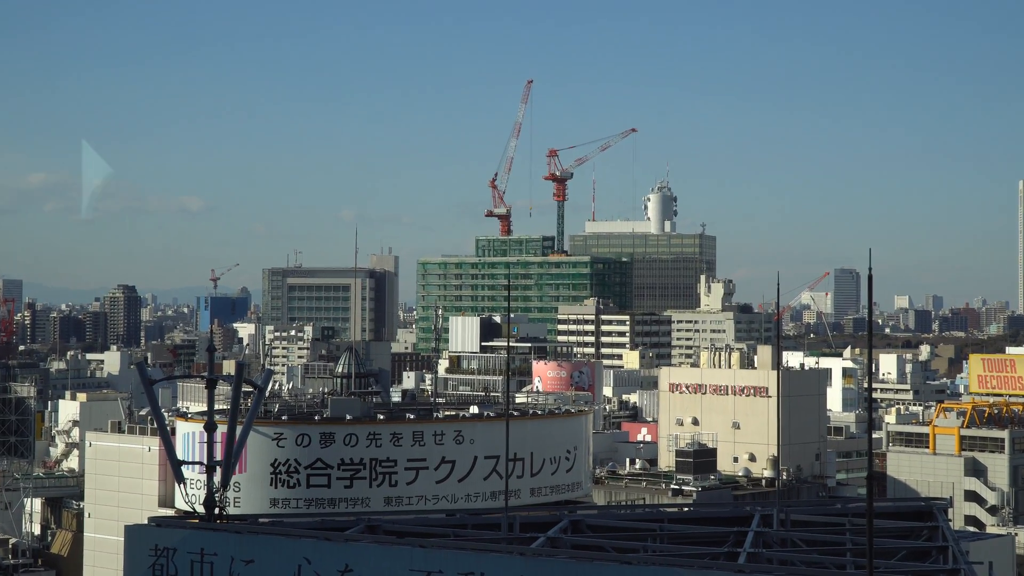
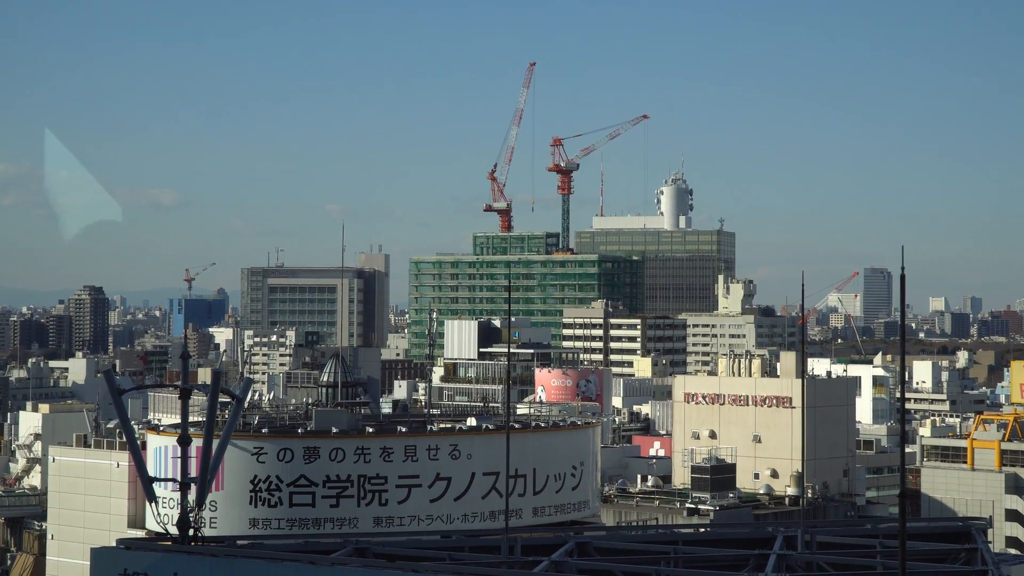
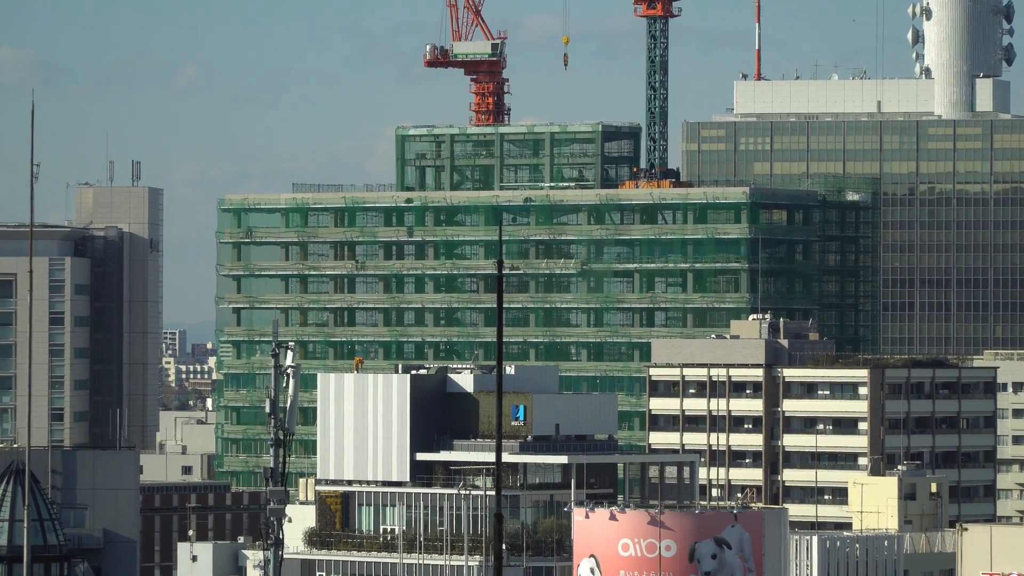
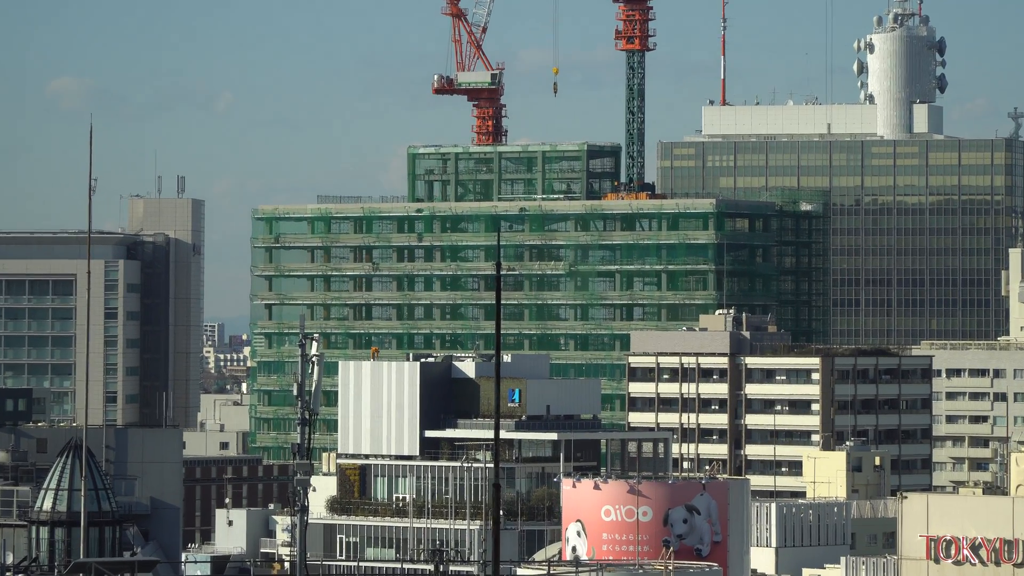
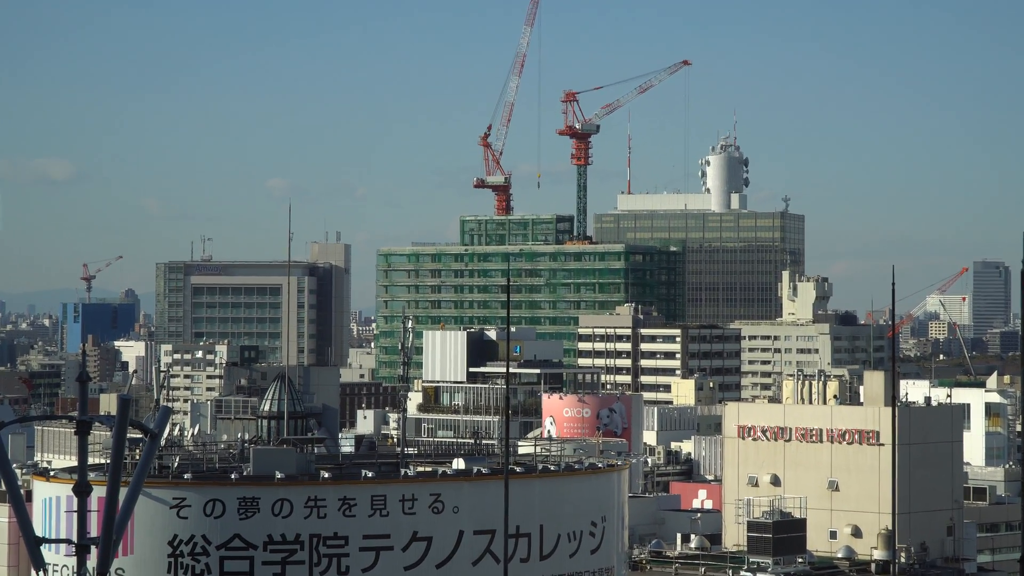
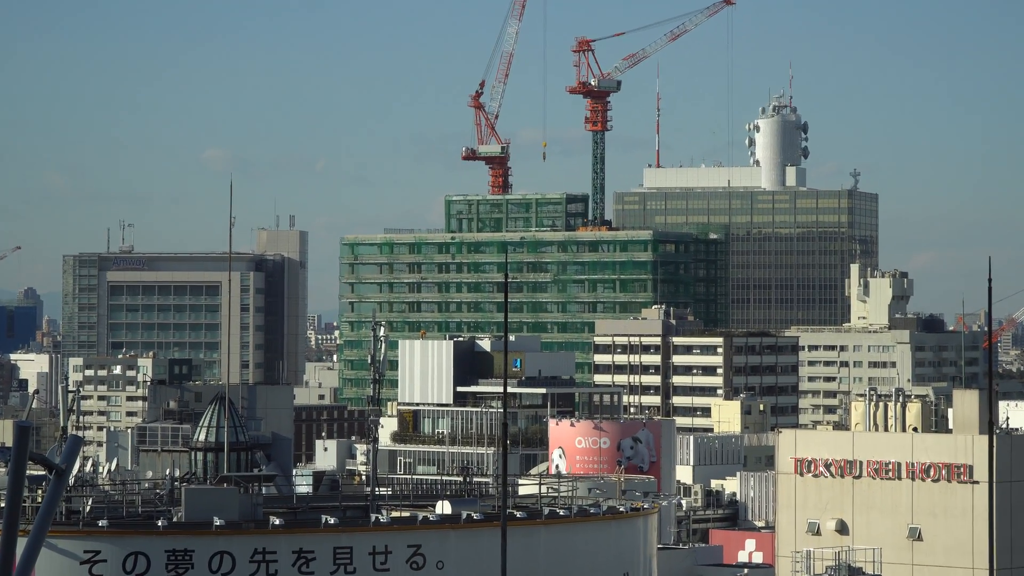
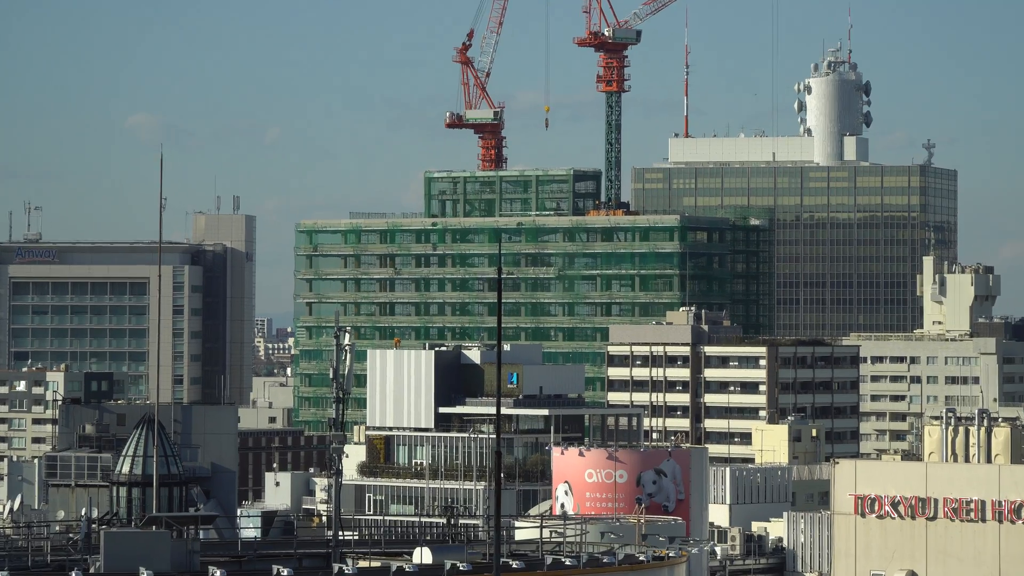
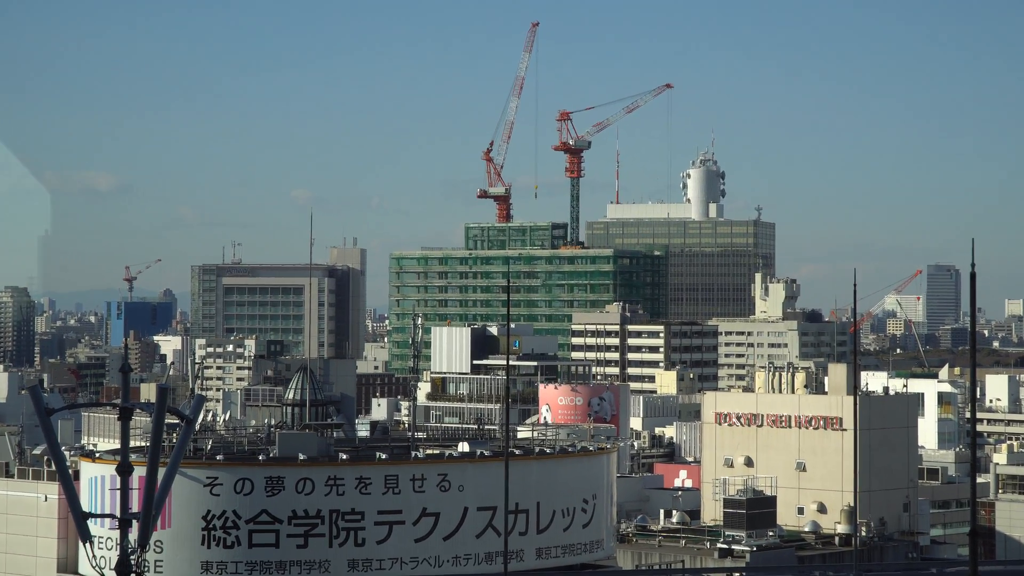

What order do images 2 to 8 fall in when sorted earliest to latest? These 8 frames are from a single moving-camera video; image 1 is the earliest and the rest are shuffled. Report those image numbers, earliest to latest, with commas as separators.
2, 8, 5, 6, 7, 4, 3
